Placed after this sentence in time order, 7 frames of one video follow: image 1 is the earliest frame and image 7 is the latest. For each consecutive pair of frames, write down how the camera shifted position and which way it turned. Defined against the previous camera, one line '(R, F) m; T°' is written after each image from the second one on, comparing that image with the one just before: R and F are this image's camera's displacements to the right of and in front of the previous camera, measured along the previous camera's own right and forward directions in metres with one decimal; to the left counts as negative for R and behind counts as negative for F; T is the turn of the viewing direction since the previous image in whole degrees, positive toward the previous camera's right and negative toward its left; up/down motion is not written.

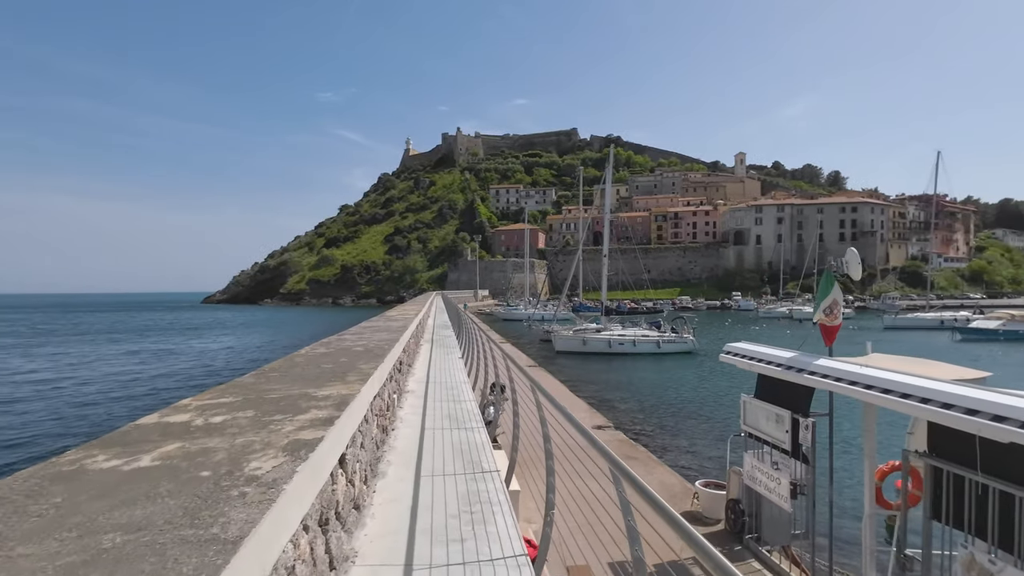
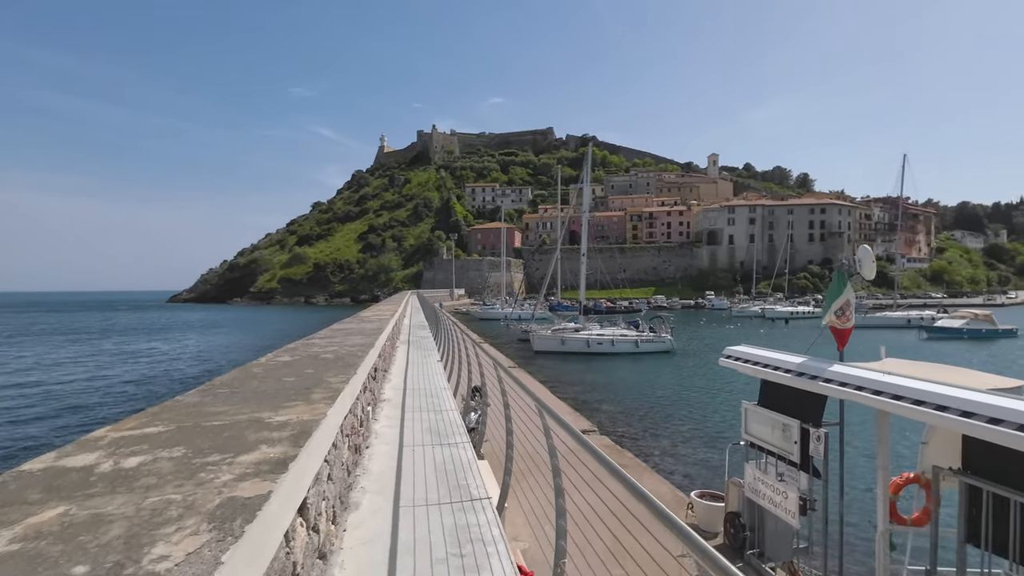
(-0.1, +0.5) m; +3°
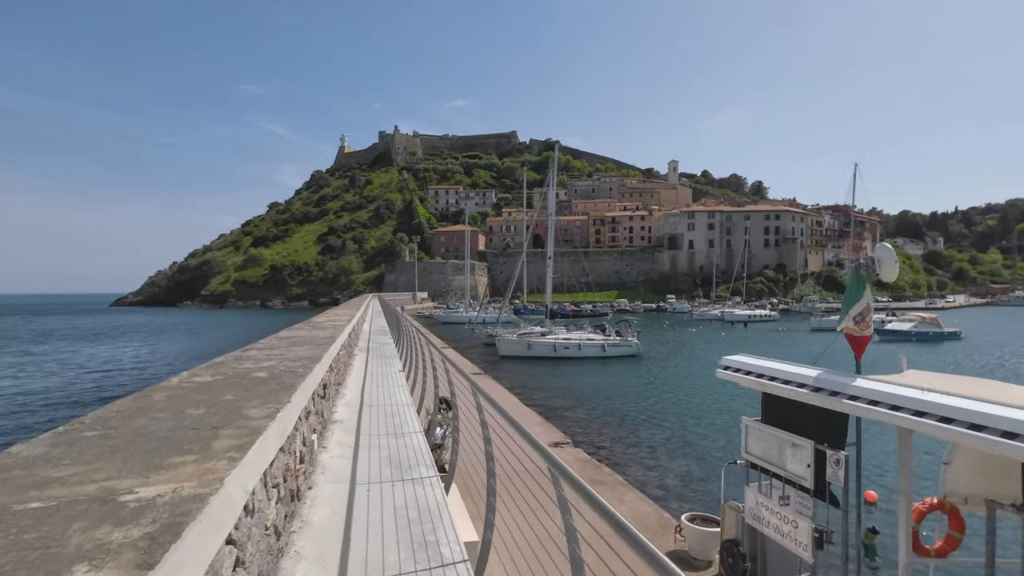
(-0.1, +0.7) m; +4°
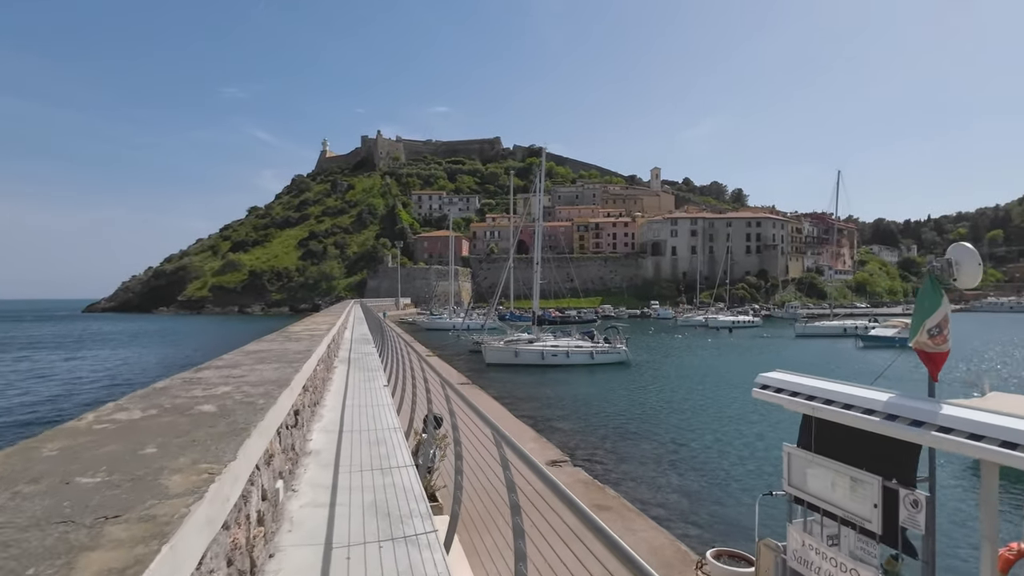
(-0.2, +0.7) m; +2°
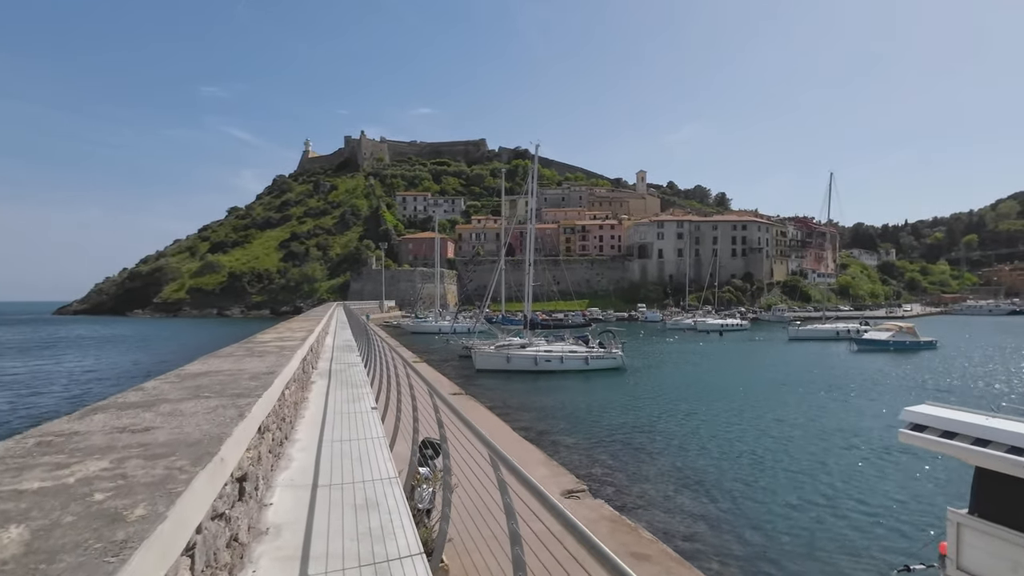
(-0.4, +1.3) m; +2°
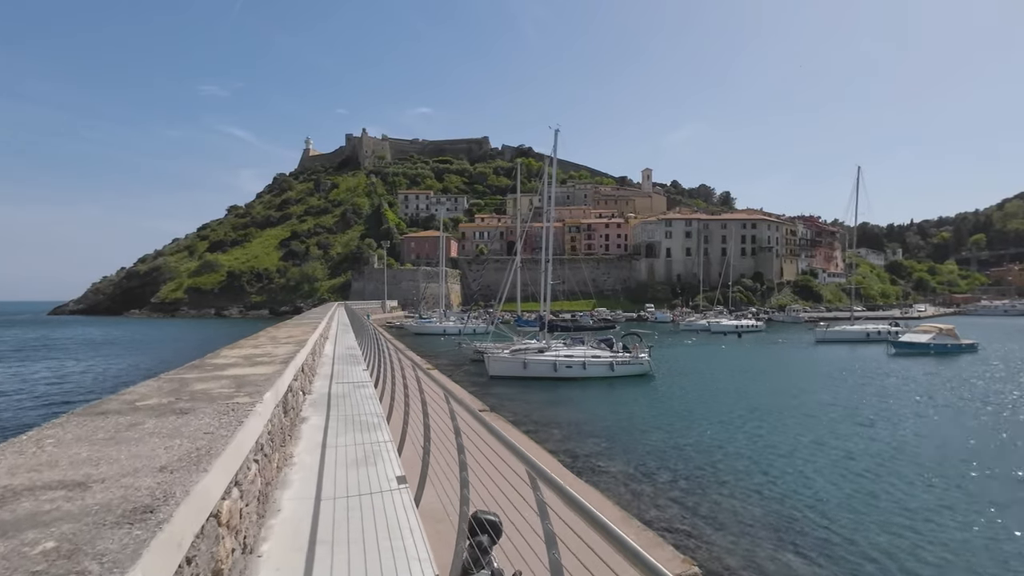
(-0.8, +2.4) m; 0°
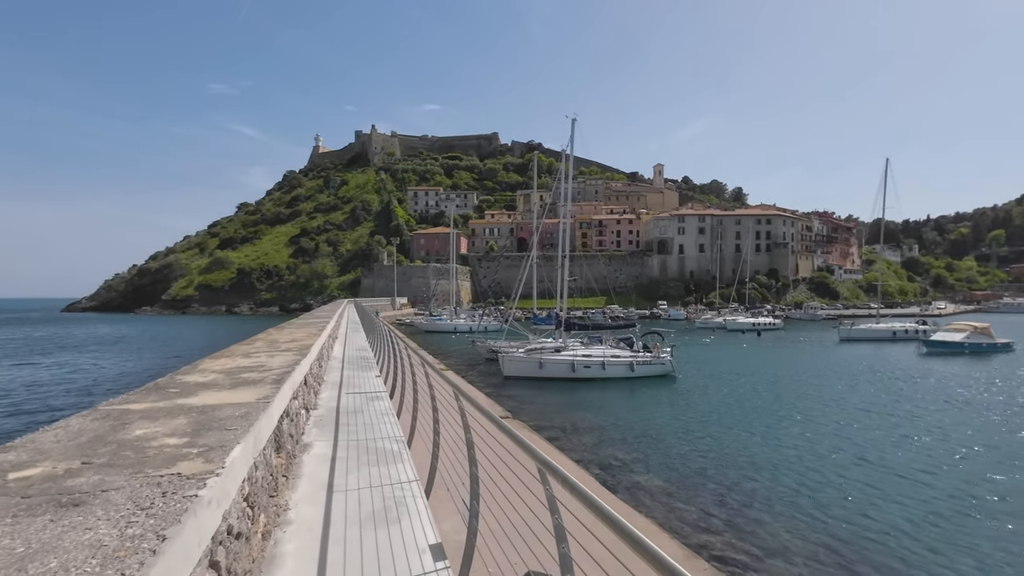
(-0.3, +1.1) m; -1°
